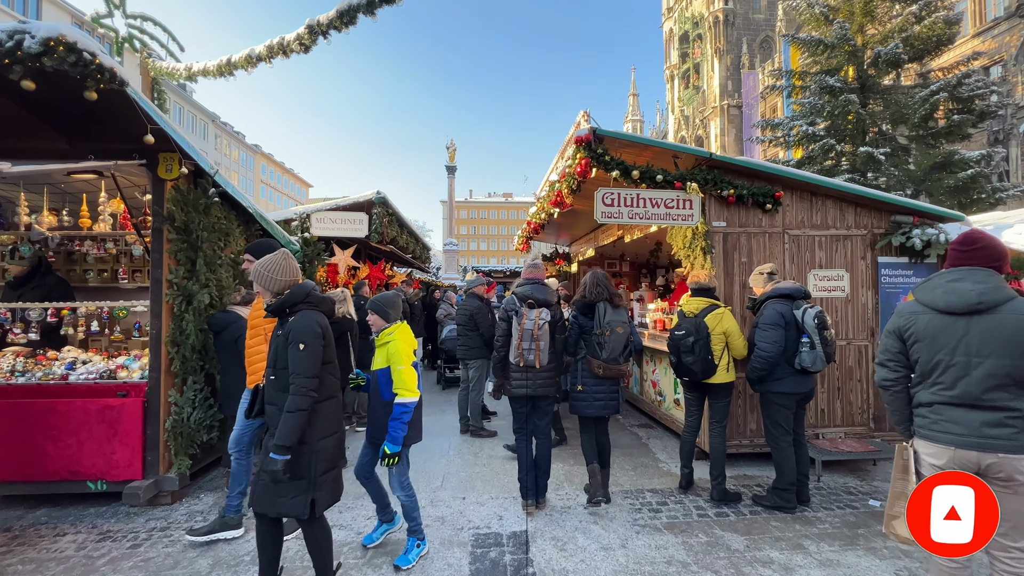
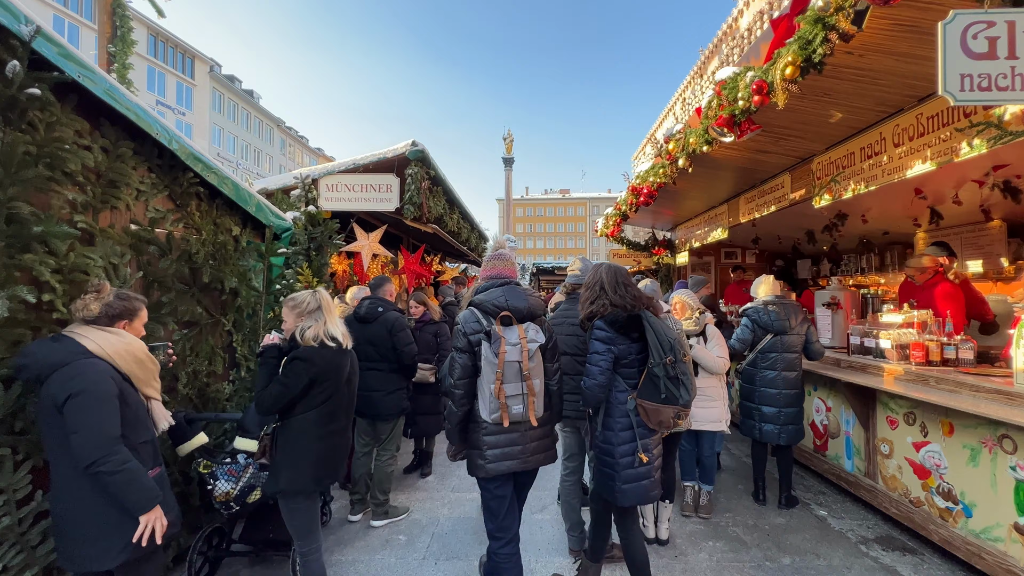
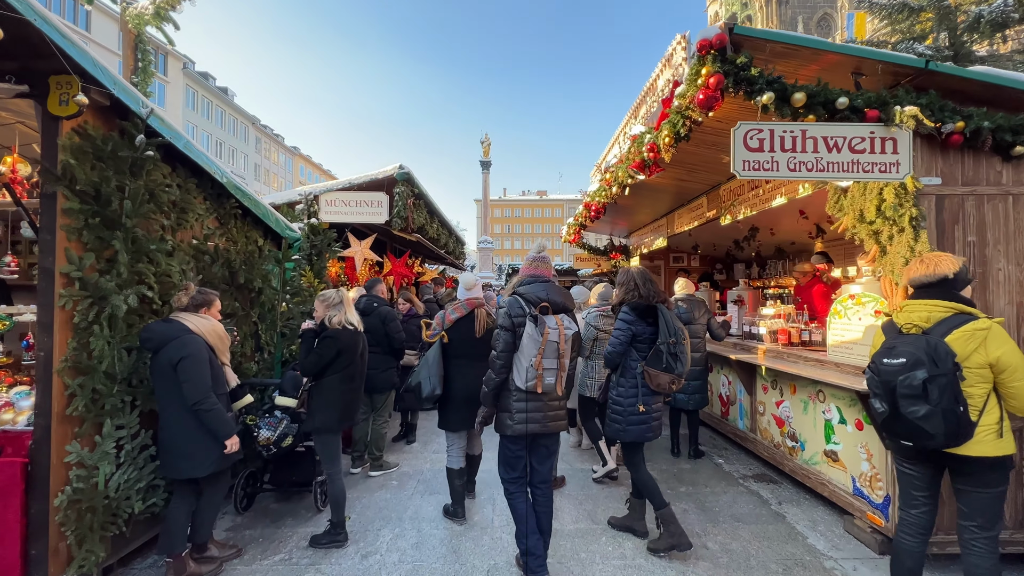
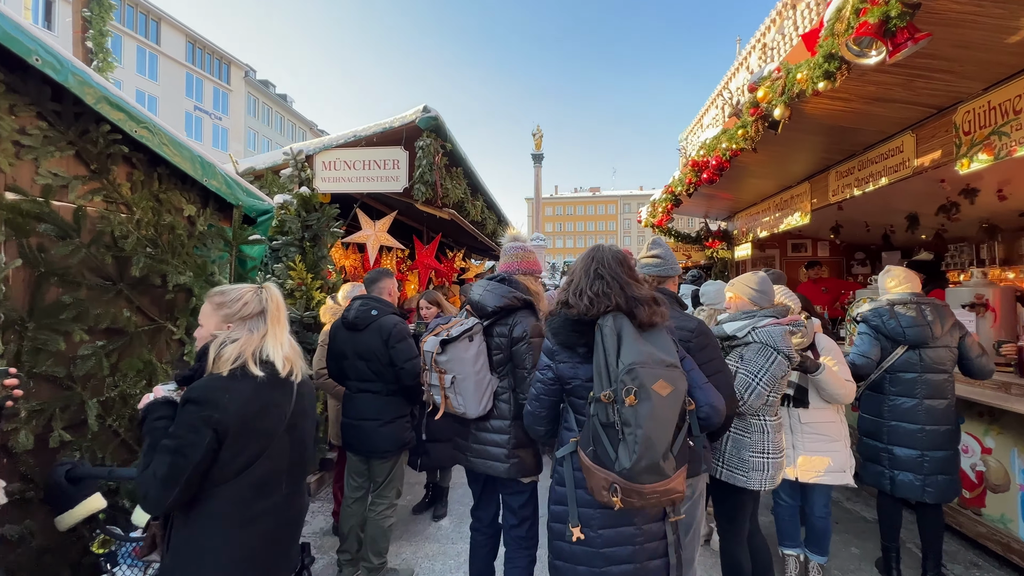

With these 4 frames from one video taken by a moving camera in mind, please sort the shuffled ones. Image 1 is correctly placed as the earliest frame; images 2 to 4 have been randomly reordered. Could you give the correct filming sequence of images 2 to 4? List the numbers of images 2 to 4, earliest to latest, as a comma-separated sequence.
3, 2, 4
